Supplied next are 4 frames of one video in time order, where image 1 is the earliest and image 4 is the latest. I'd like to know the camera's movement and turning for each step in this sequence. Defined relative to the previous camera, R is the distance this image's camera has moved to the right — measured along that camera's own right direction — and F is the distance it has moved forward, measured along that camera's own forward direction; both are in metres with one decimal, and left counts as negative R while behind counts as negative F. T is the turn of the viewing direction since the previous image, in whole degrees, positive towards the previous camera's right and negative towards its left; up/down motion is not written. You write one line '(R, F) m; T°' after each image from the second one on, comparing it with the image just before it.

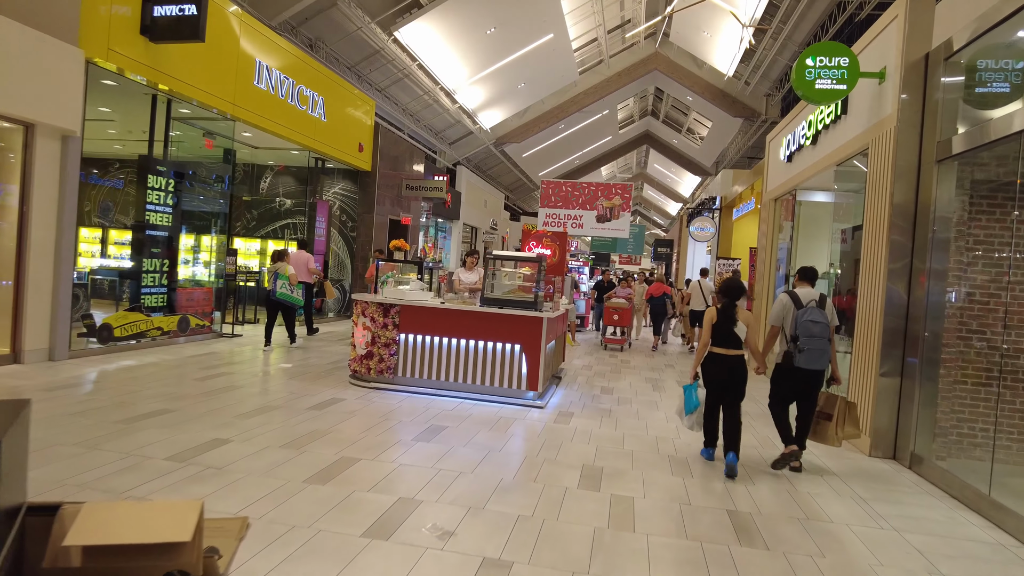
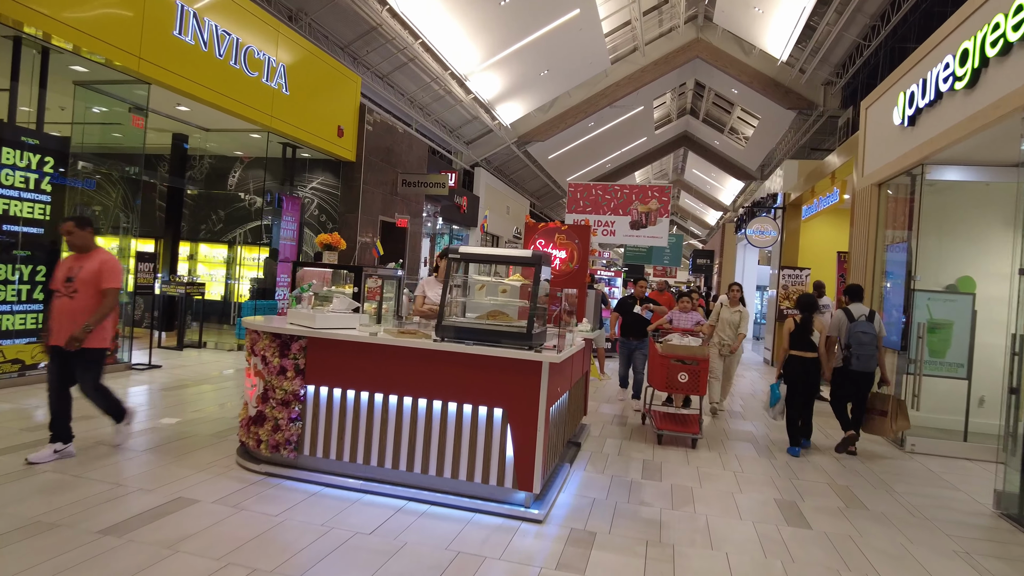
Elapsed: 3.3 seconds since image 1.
(+0.2, +2.2) m; -3°
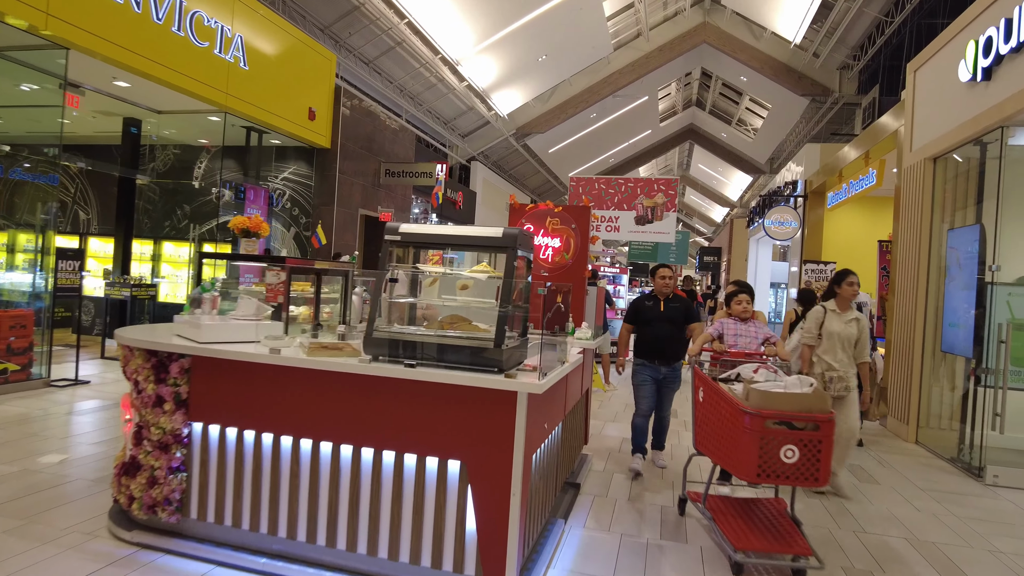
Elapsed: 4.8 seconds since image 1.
(+0.1, +0.9) m; 0°
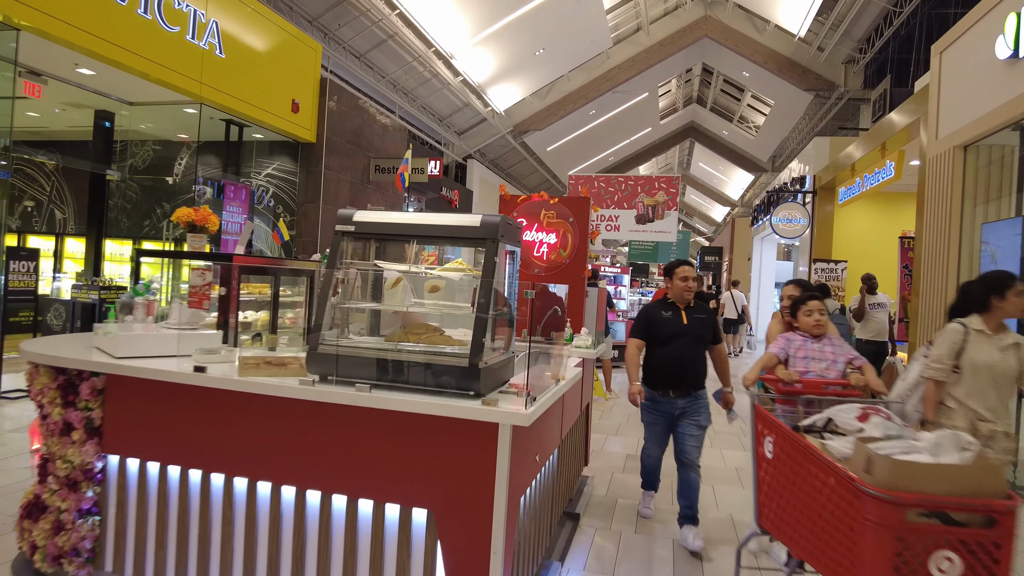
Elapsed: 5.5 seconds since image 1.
(0.0, +0.4) m; 0°
